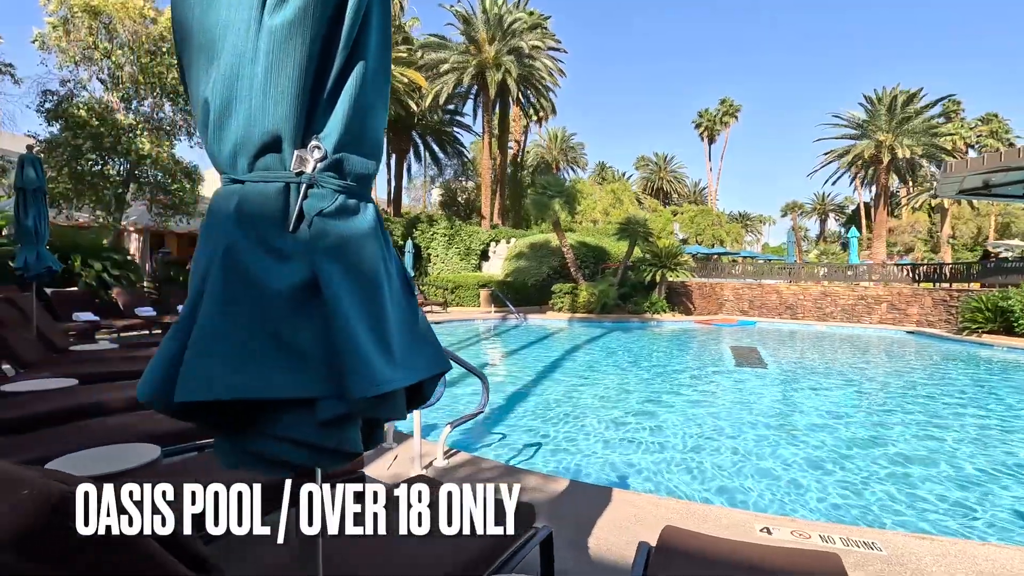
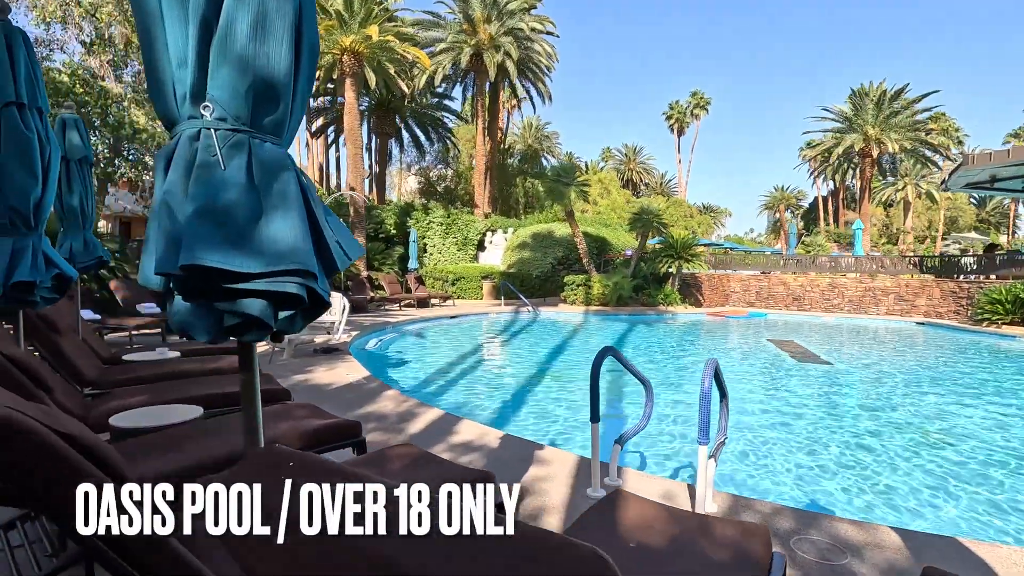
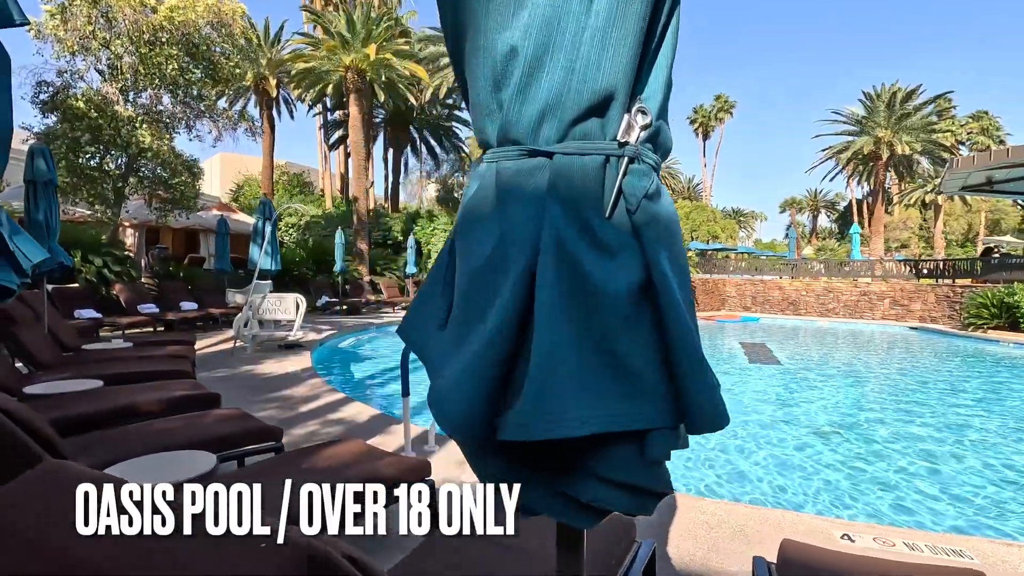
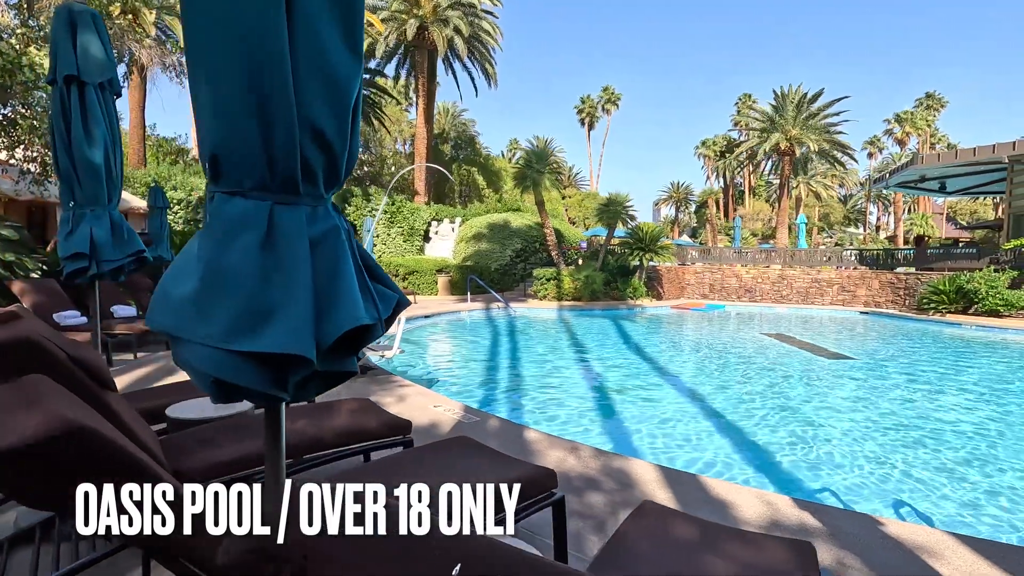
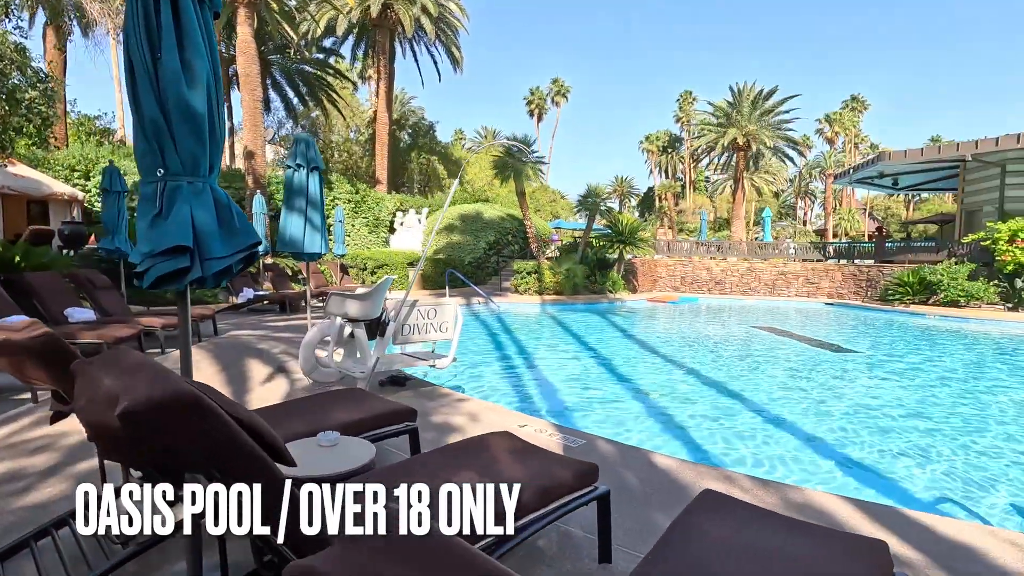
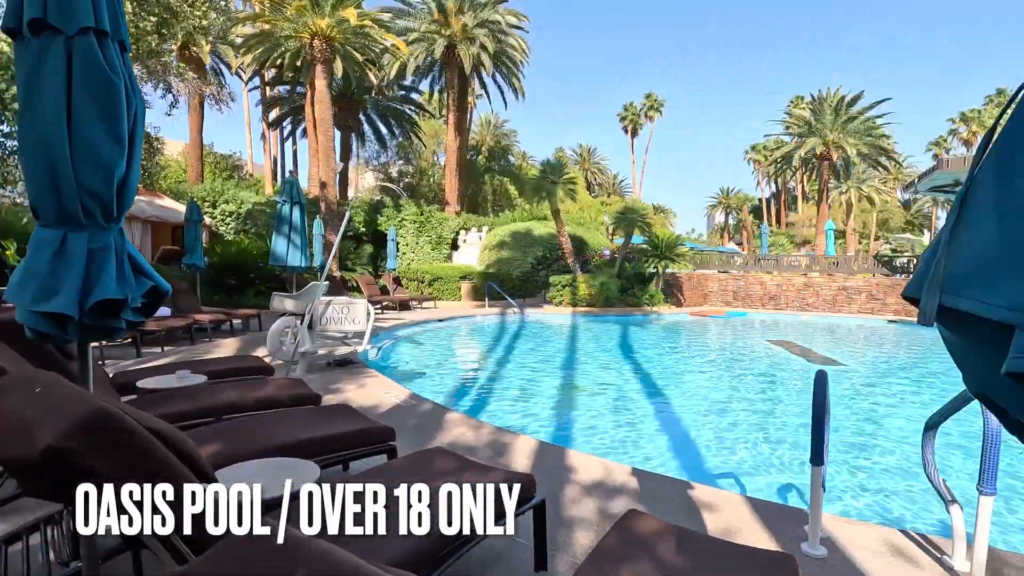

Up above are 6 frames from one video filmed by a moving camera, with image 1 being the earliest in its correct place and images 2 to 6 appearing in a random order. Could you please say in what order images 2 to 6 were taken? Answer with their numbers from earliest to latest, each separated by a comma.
3, 2, 6, 4, 5
